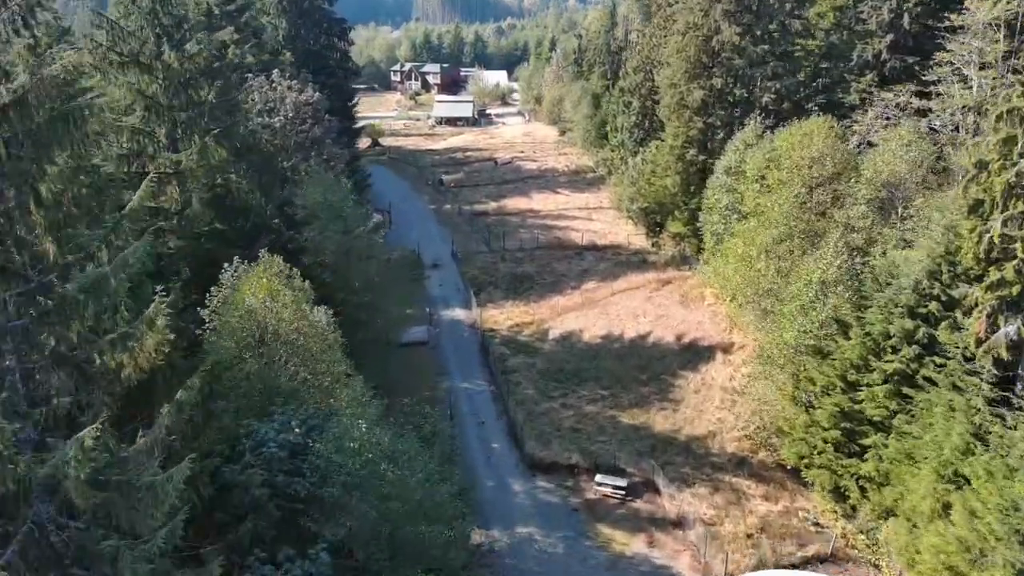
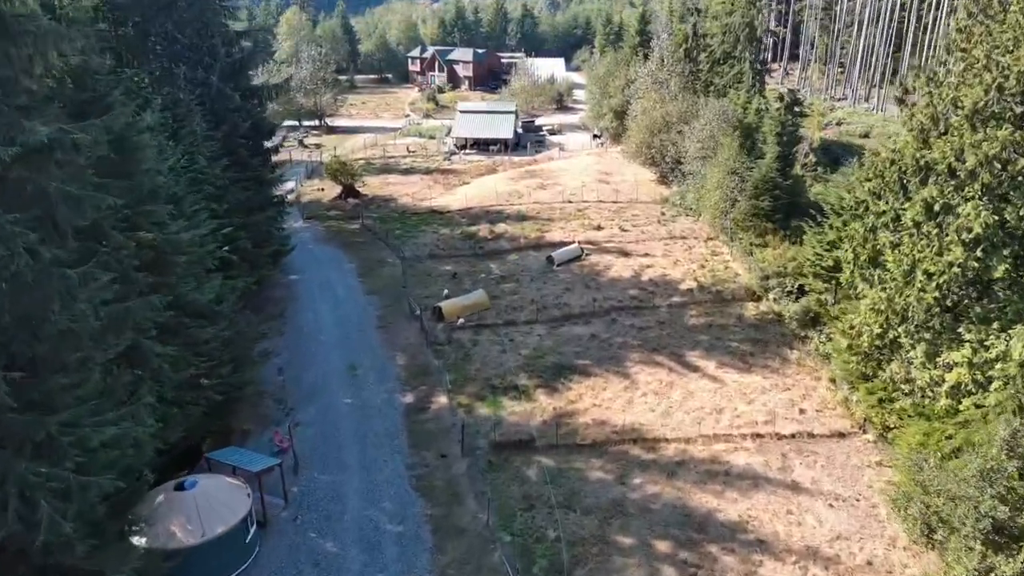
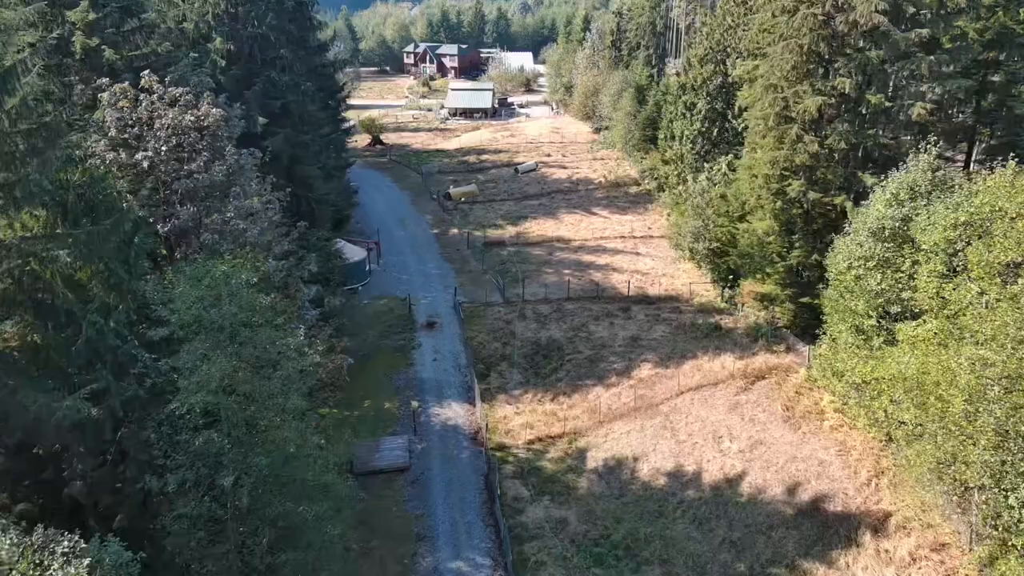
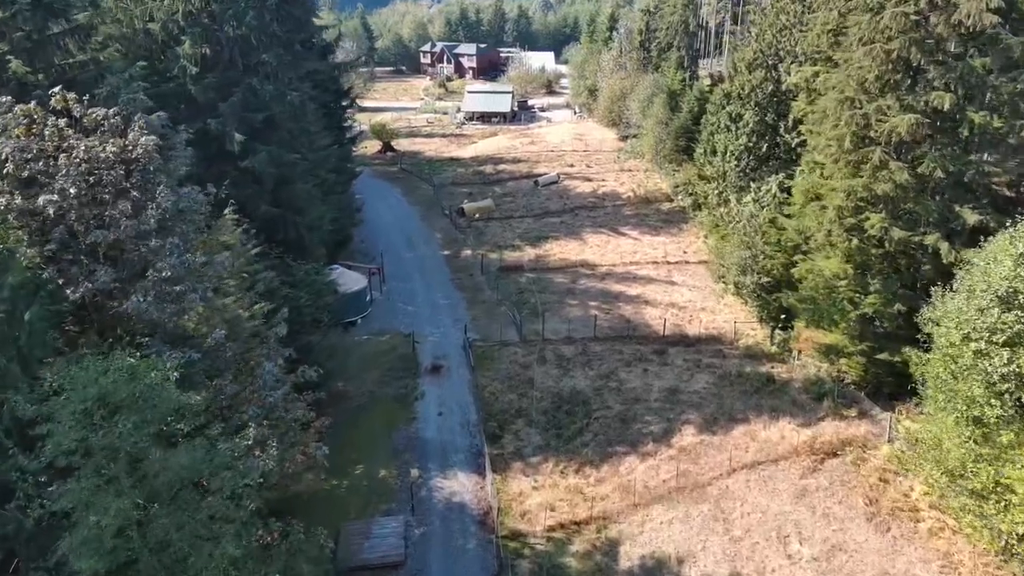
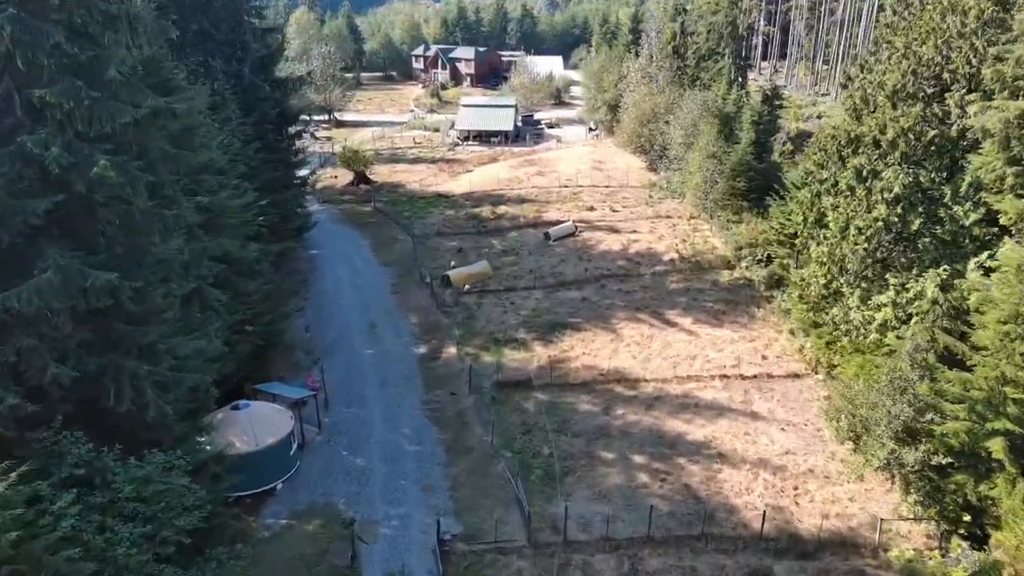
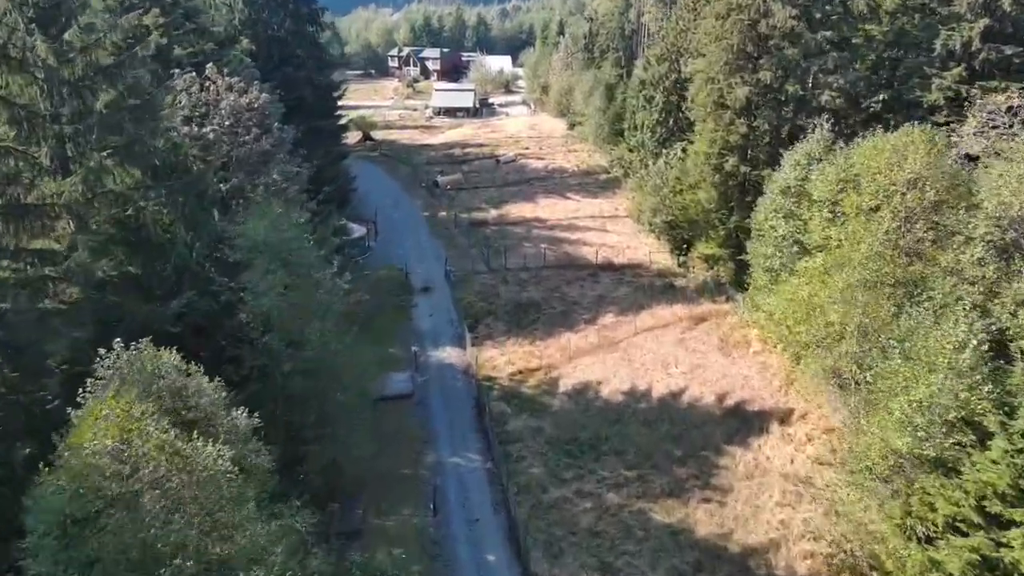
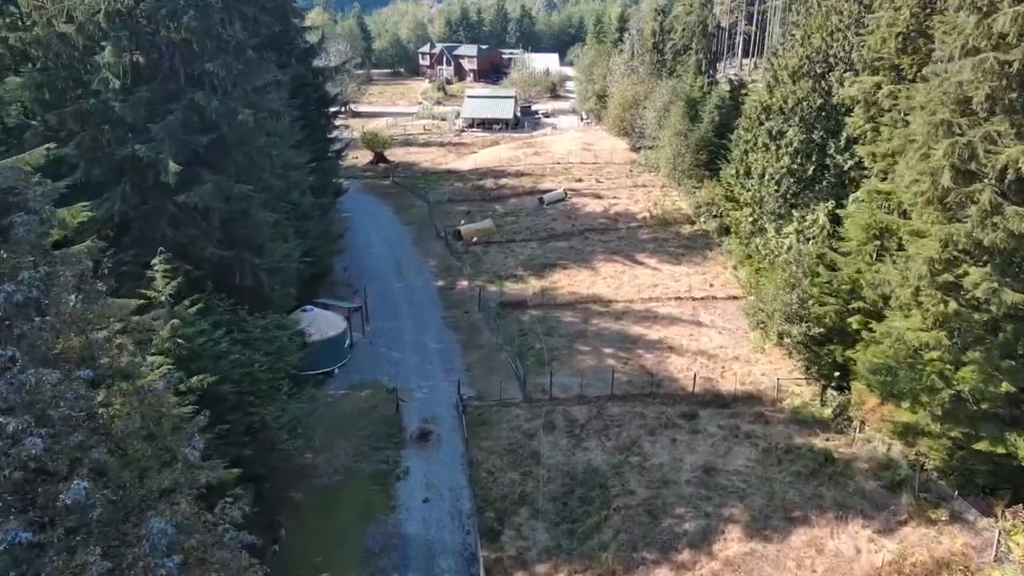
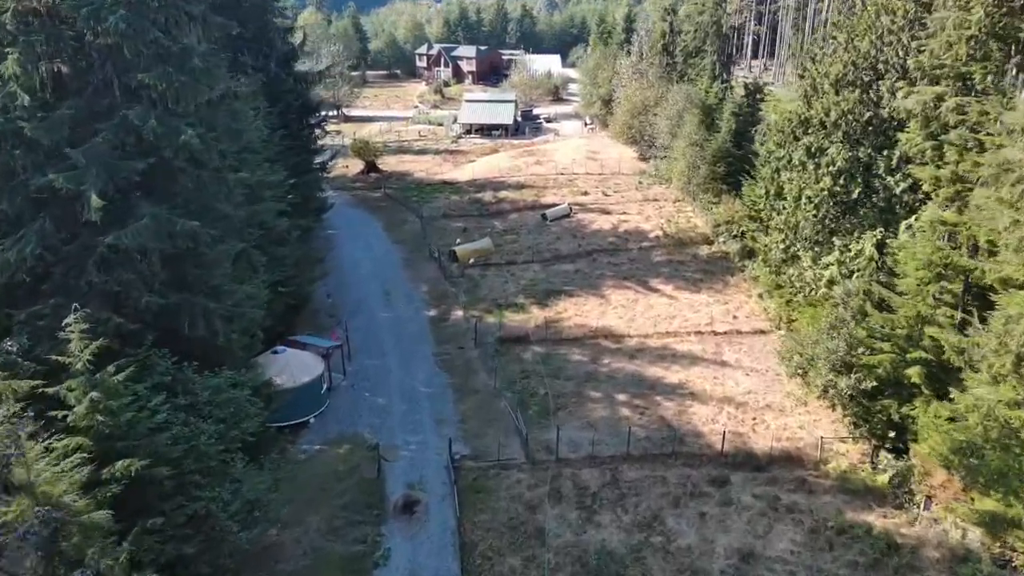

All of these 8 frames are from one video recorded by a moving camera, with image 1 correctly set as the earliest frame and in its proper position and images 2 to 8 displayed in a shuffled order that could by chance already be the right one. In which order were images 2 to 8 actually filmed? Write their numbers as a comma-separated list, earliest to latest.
6, 3, 4, 7, 8, 5, 2
